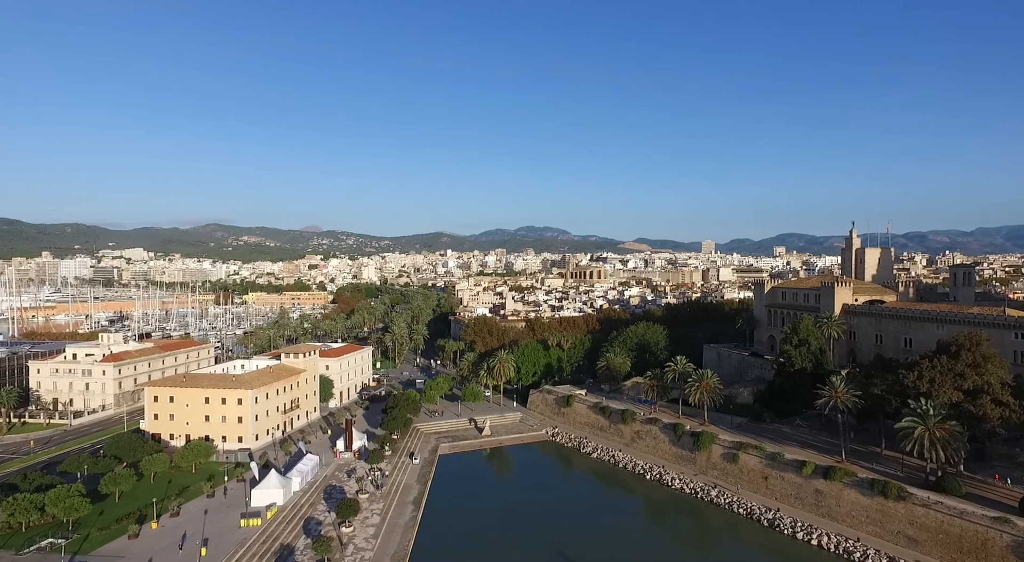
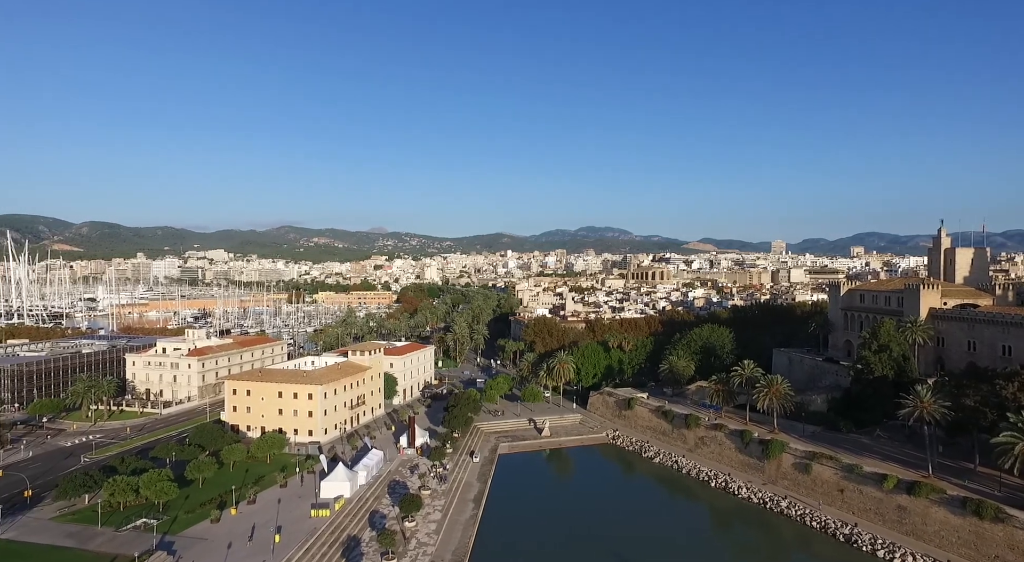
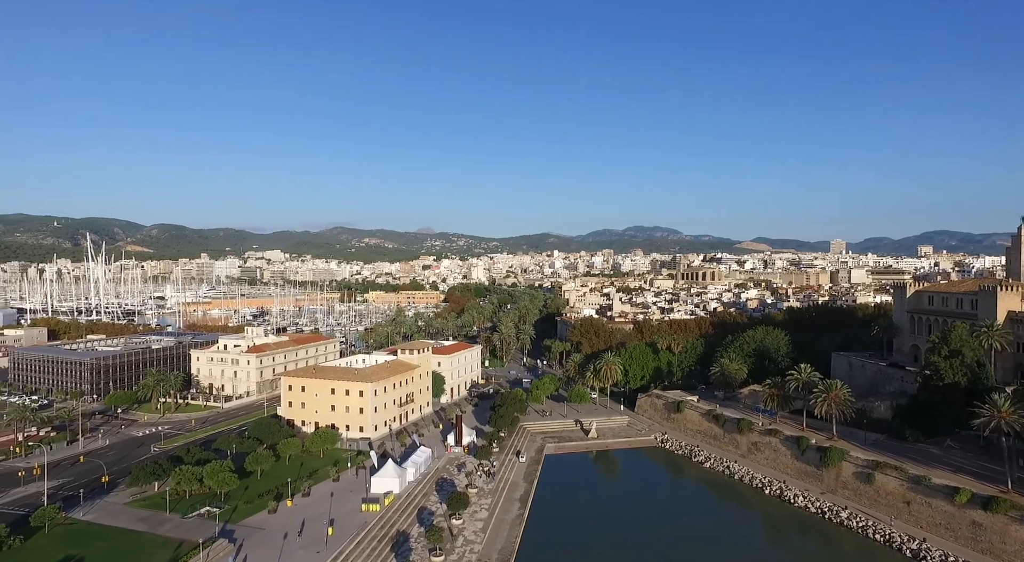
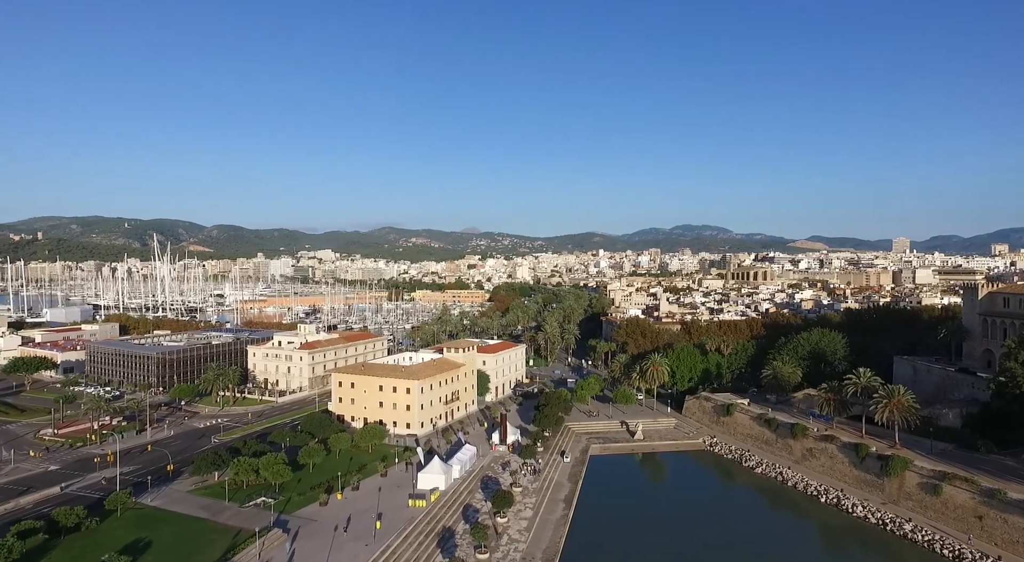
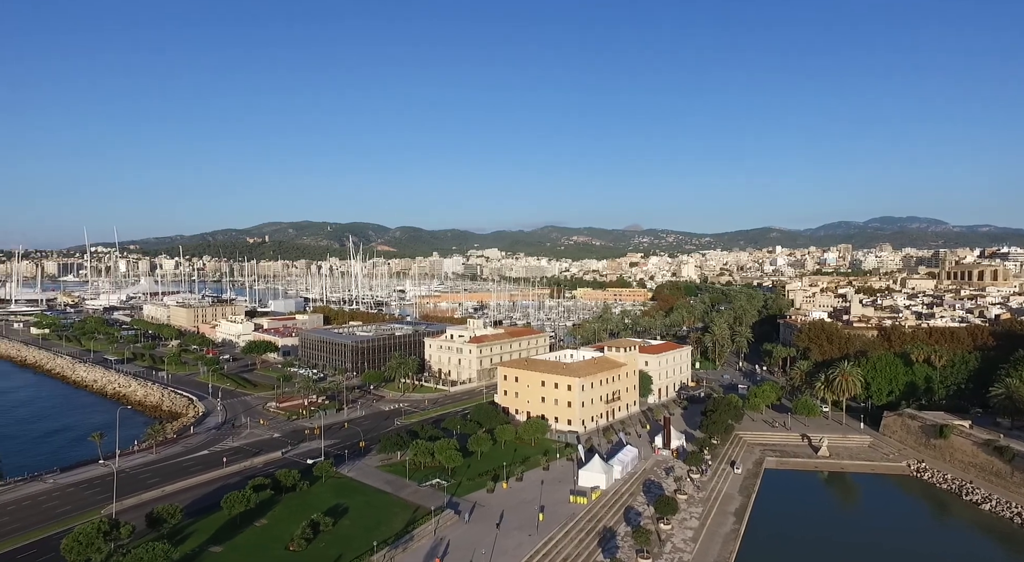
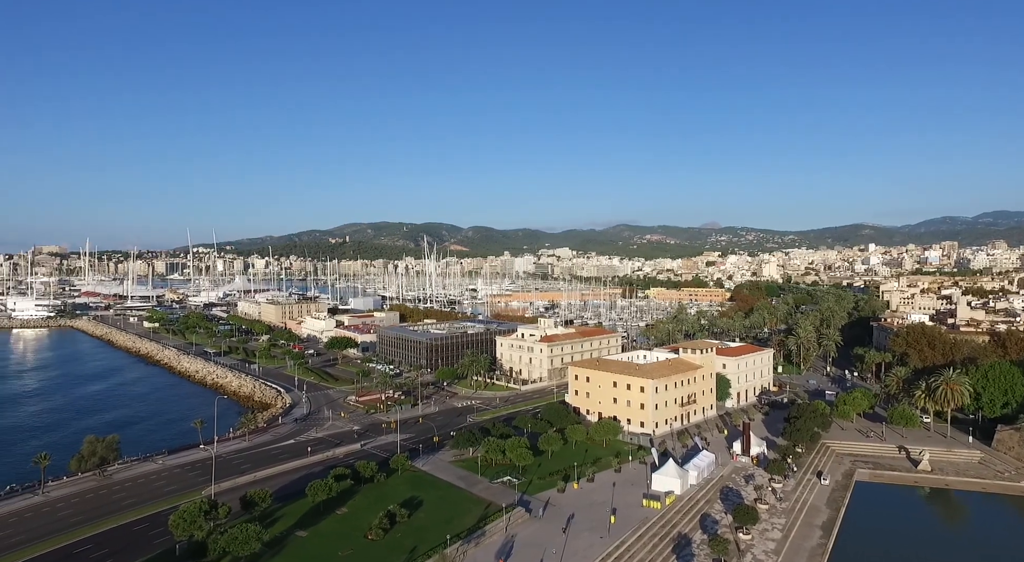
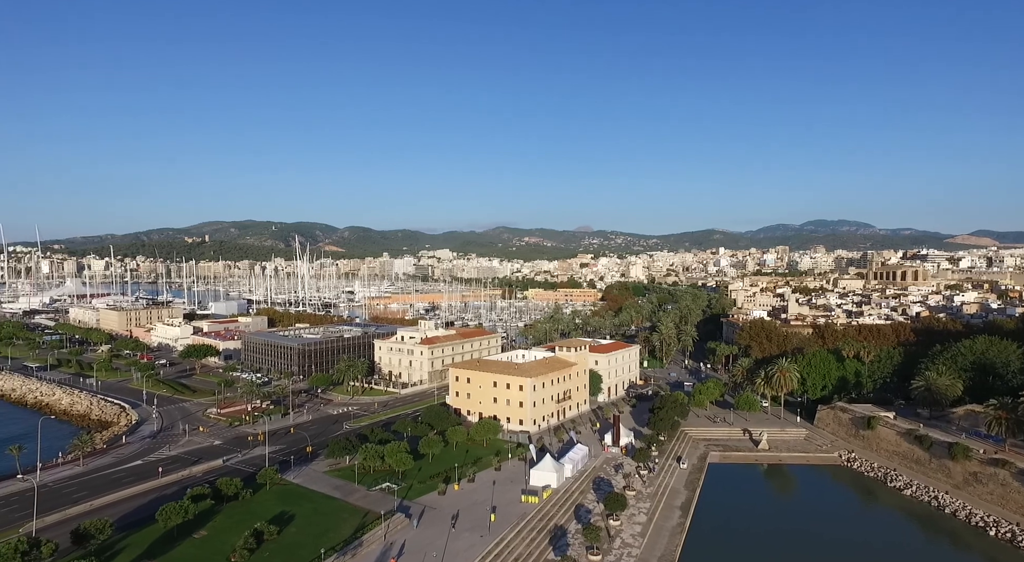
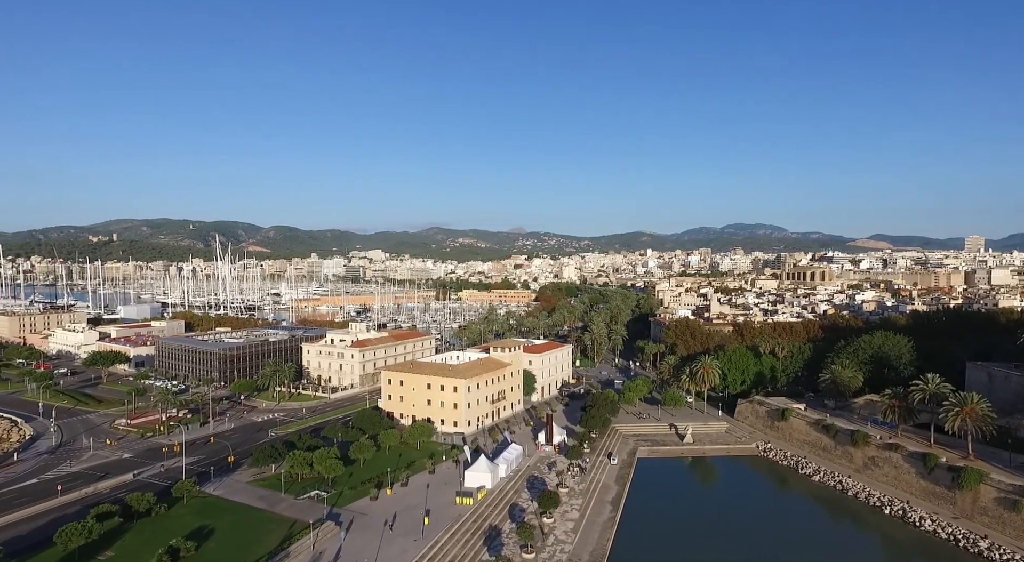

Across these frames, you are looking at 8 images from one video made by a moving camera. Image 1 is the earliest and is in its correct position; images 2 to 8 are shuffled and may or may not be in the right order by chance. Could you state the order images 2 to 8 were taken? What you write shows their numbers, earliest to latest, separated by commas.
2, 3, 4, 8, 7, 5, 6
